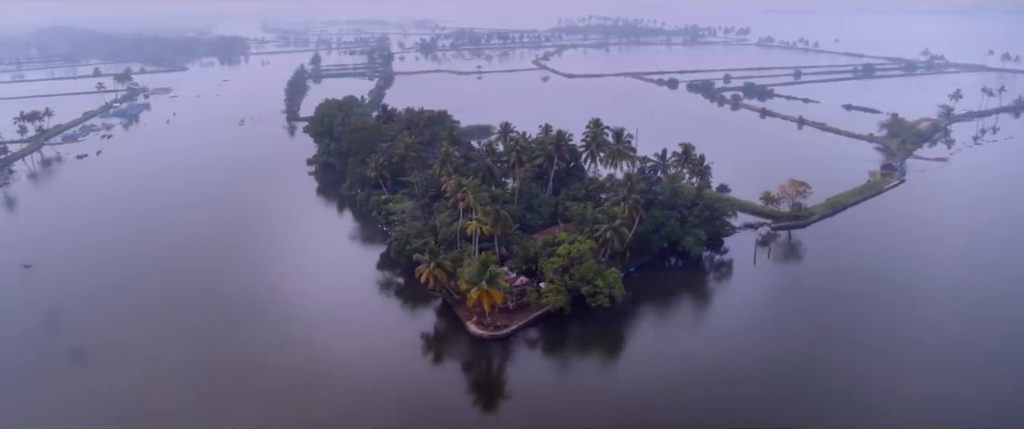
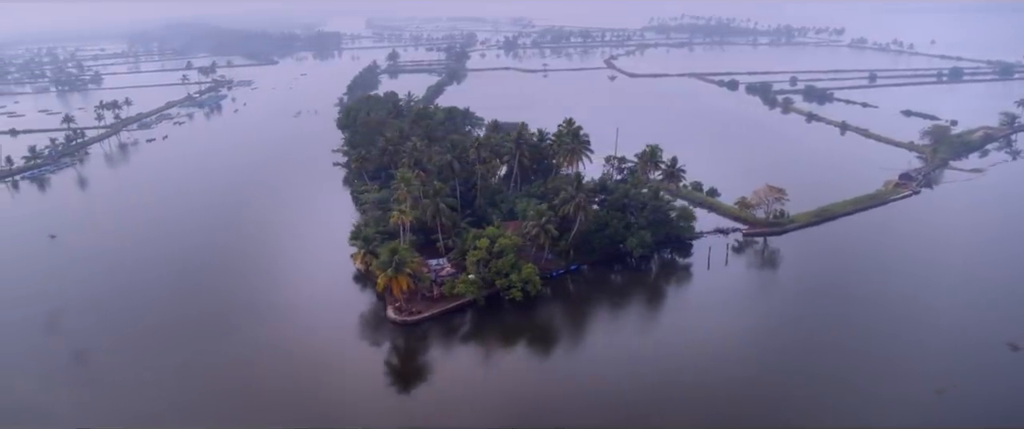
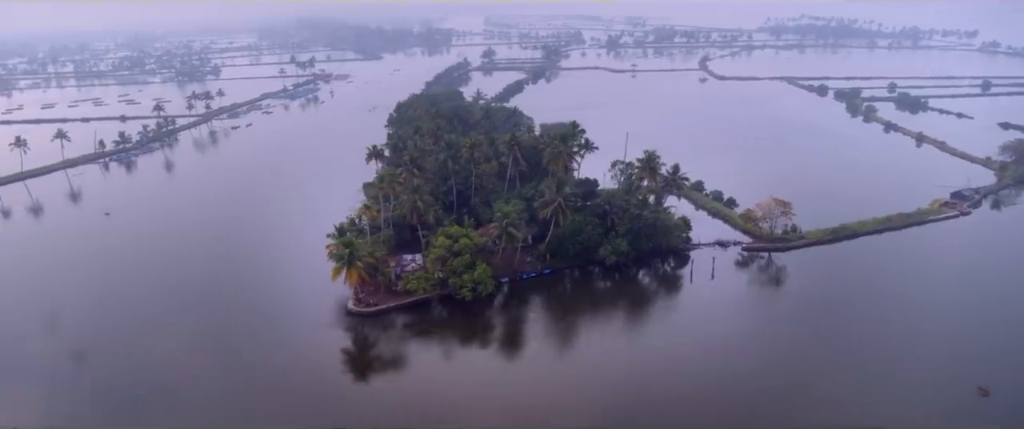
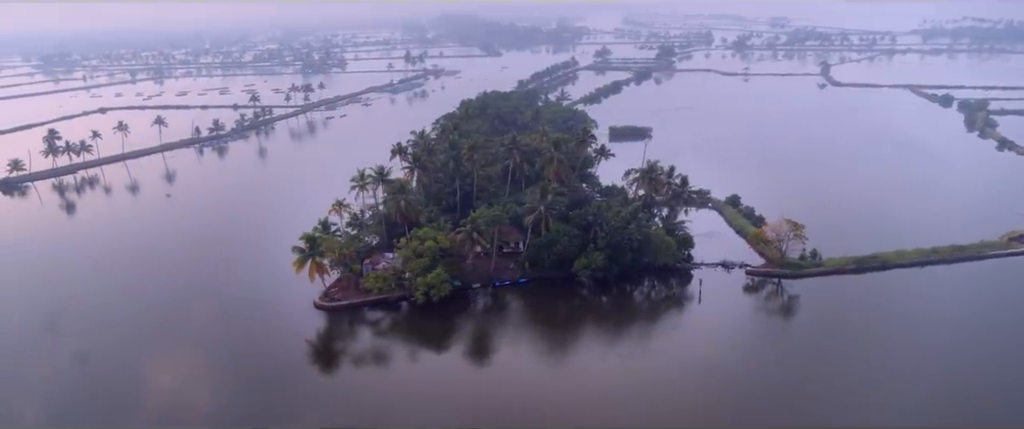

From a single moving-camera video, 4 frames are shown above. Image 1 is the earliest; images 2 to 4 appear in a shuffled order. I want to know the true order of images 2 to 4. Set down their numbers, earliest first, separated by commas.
2, 3, 4
